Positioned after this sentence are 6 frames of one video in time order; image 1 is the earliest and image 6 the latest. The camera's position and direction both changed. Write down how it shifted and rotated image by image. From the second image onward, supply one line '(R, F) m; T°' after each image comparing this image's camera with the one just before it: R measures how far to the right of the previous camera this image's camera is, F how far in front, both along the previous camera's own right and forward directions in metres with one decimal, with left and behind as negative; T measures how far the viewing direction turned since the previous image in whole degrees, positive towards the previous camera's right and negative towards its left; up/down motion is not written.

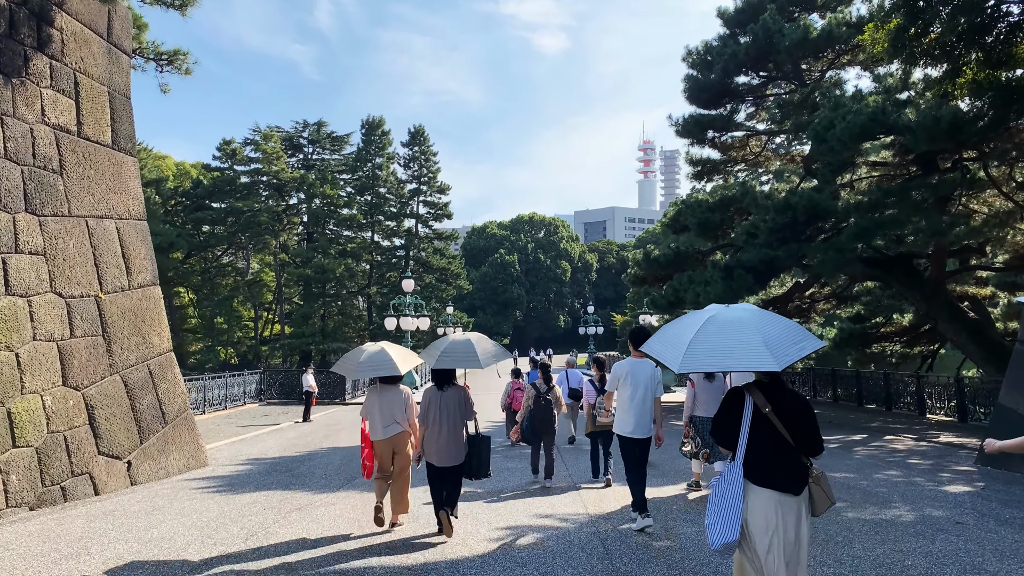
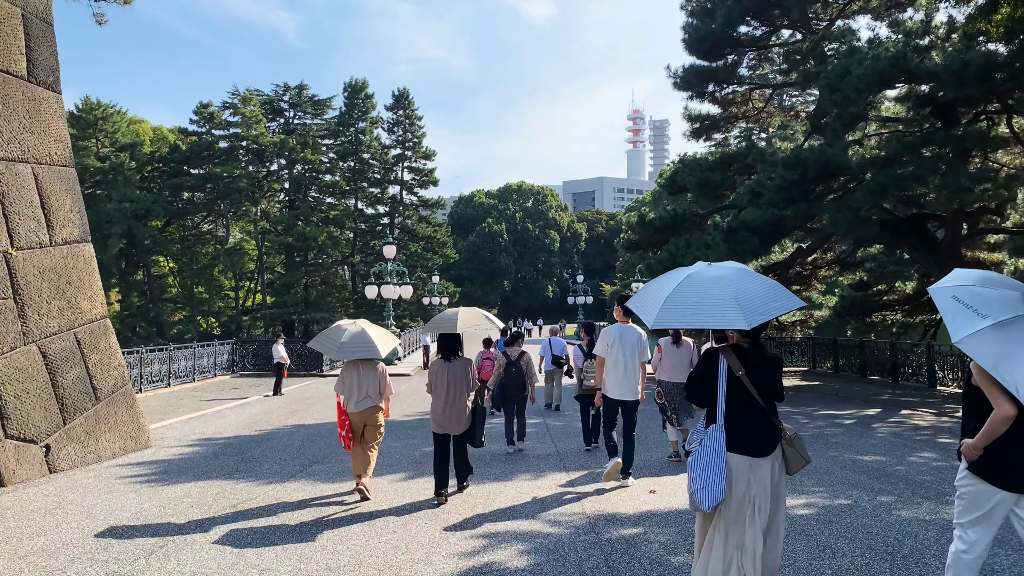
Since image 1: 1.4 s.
(+0.1, +1.2) m; +1°
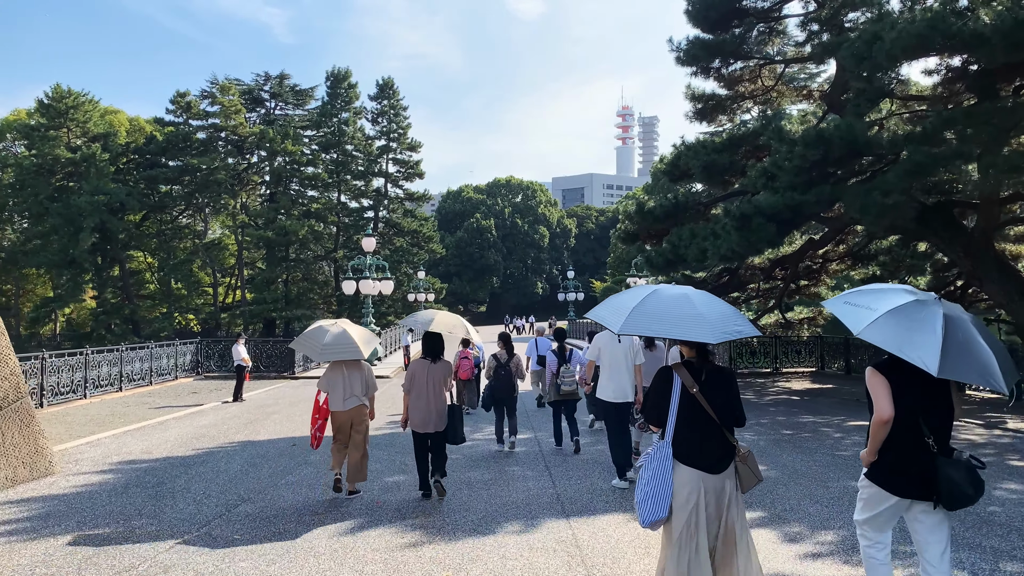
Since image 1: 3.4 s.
(0.0, +1.6) m; +1°
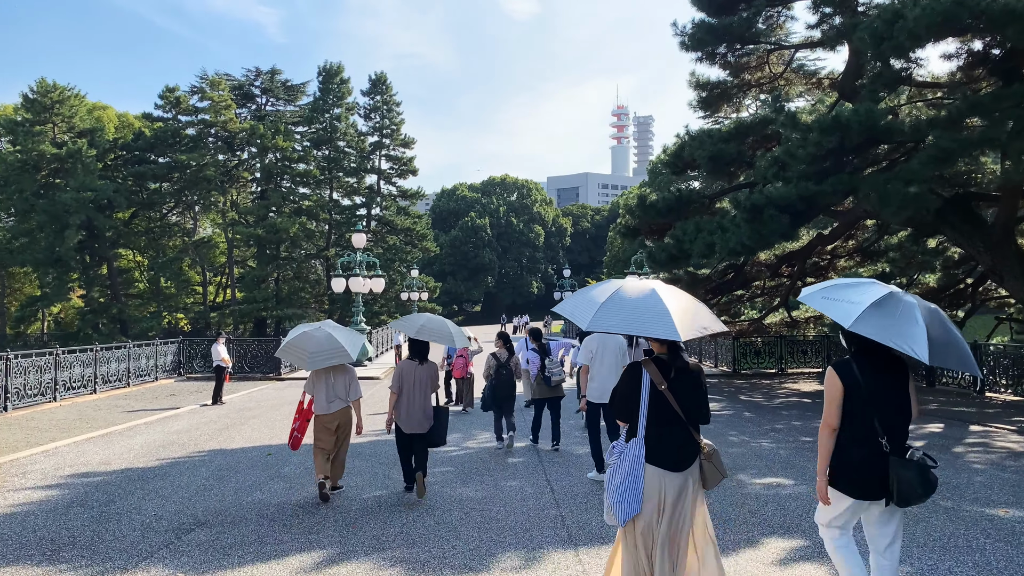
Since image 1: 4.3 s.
(0.0, +0.8) m; 0°
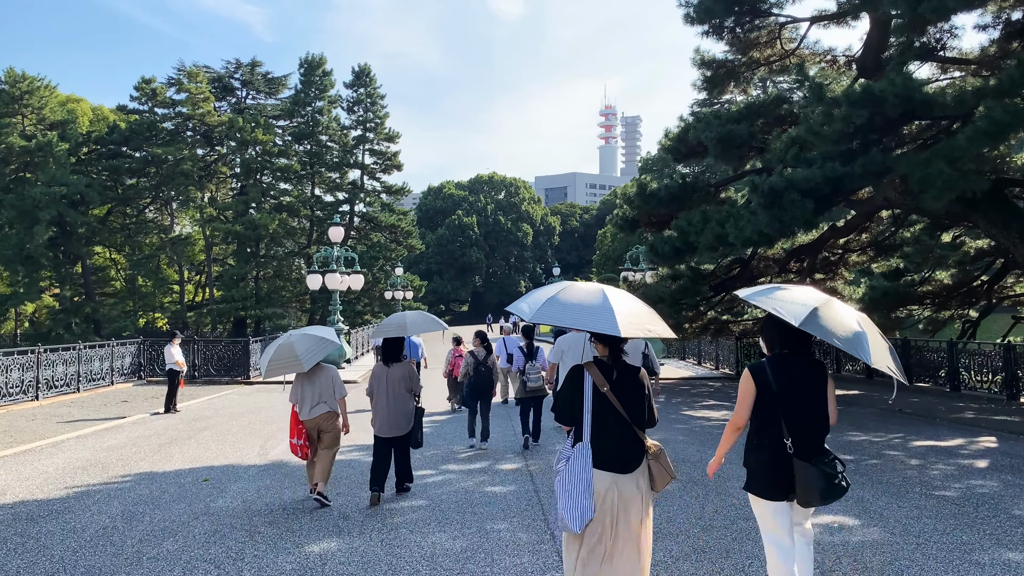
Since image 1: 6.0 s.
(0.0, +1.4) m; +1°
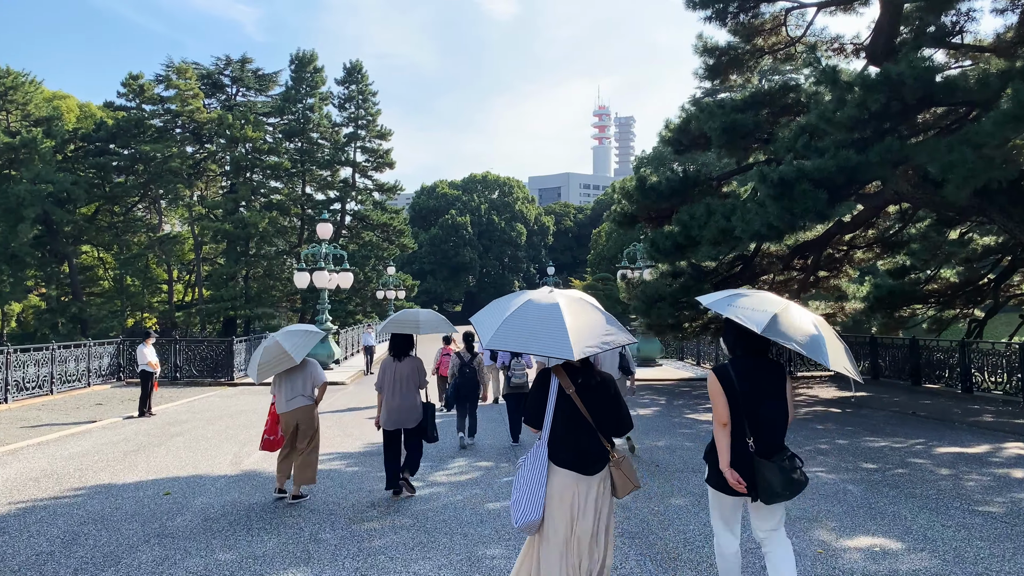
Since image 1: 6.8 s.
(0.0, +0.6) m; +1°
